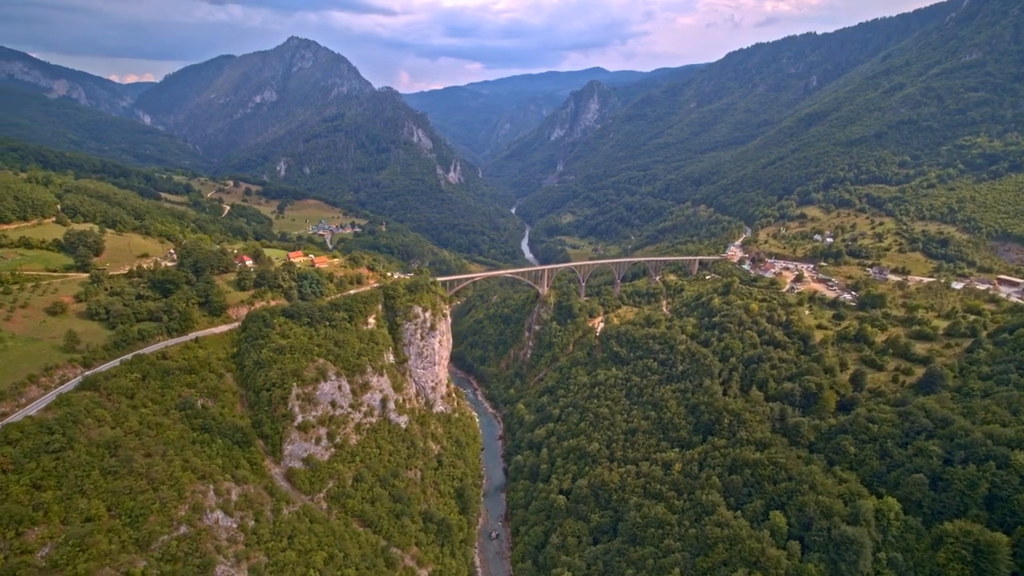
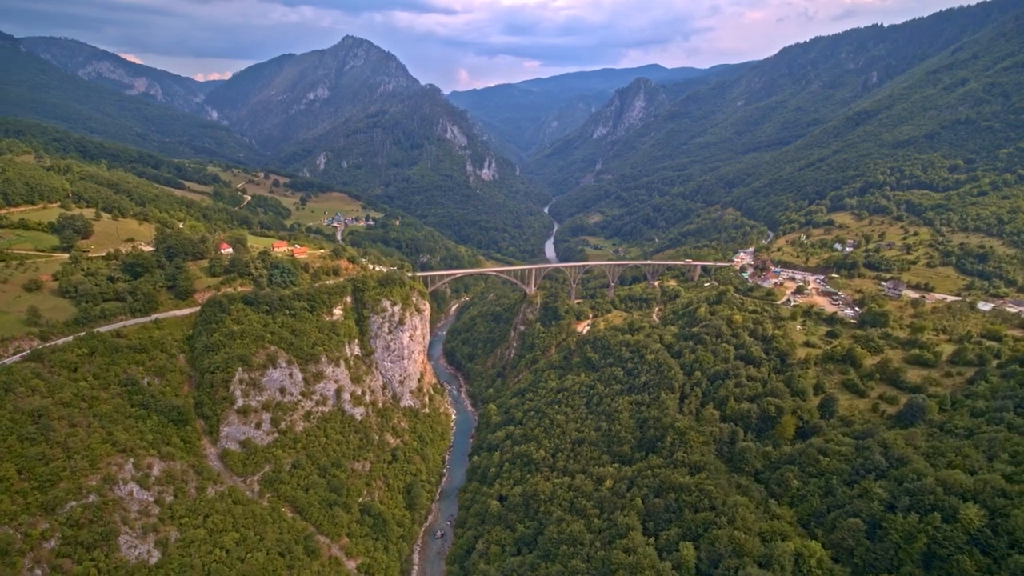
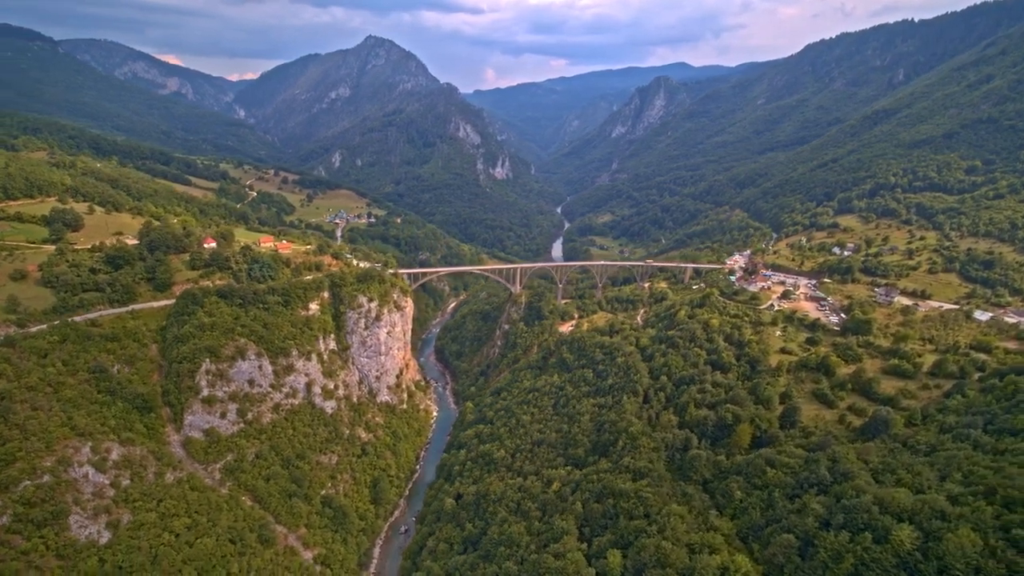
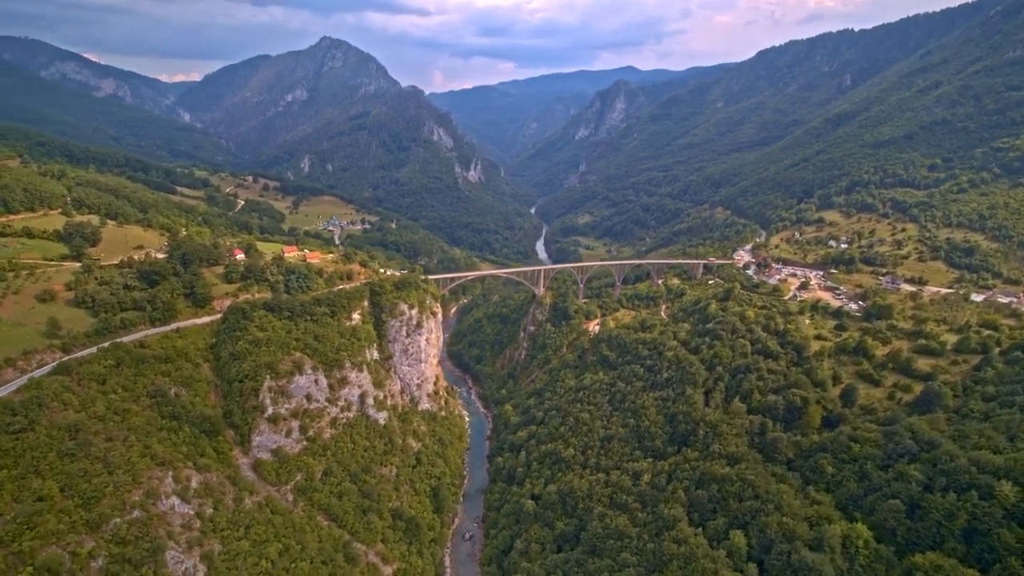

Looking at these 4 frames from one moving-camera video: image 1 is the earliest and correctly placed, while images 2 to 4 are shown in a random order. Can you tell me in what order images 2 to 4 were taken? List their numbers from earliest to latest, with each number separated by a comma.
4, 2, 3
